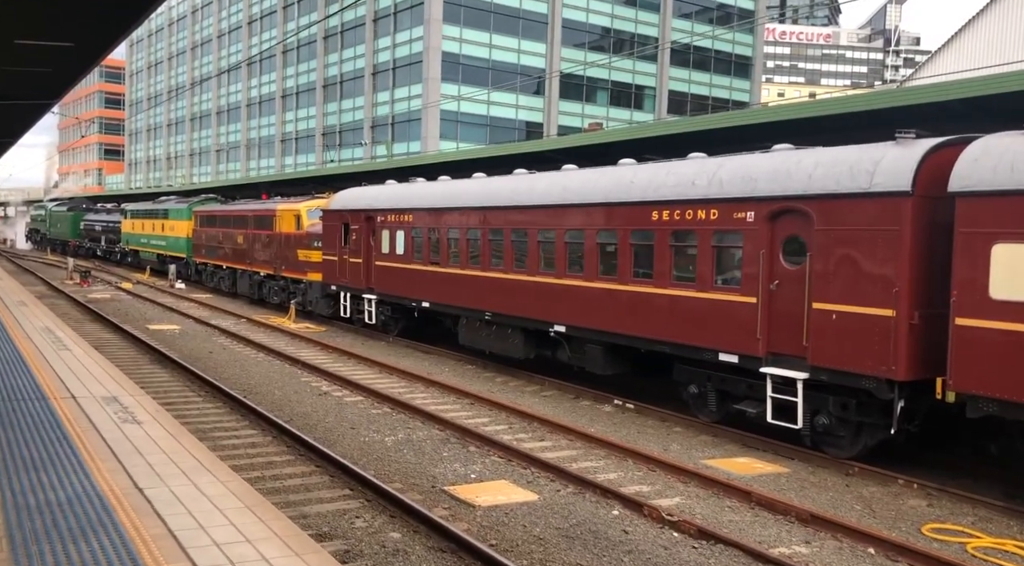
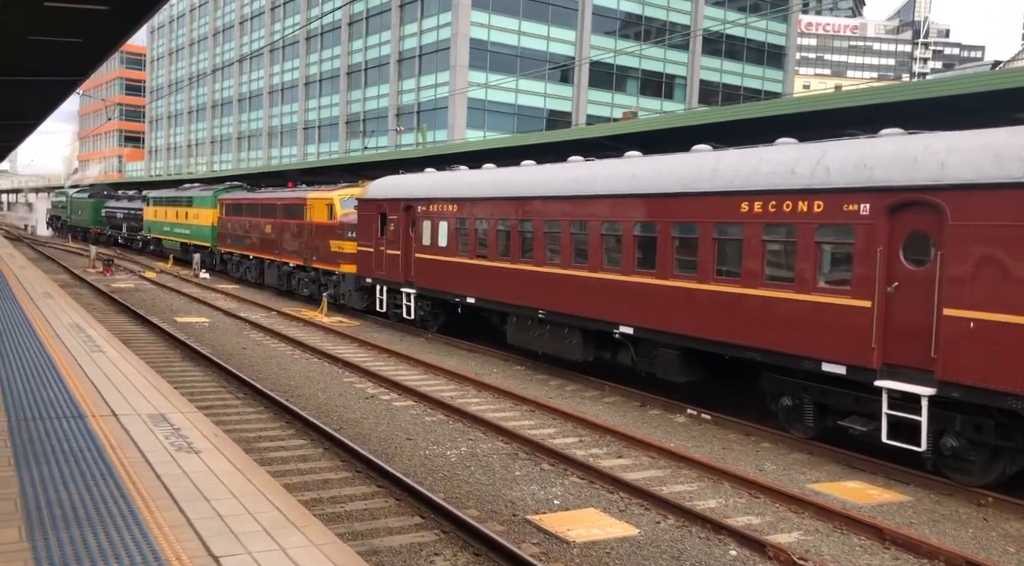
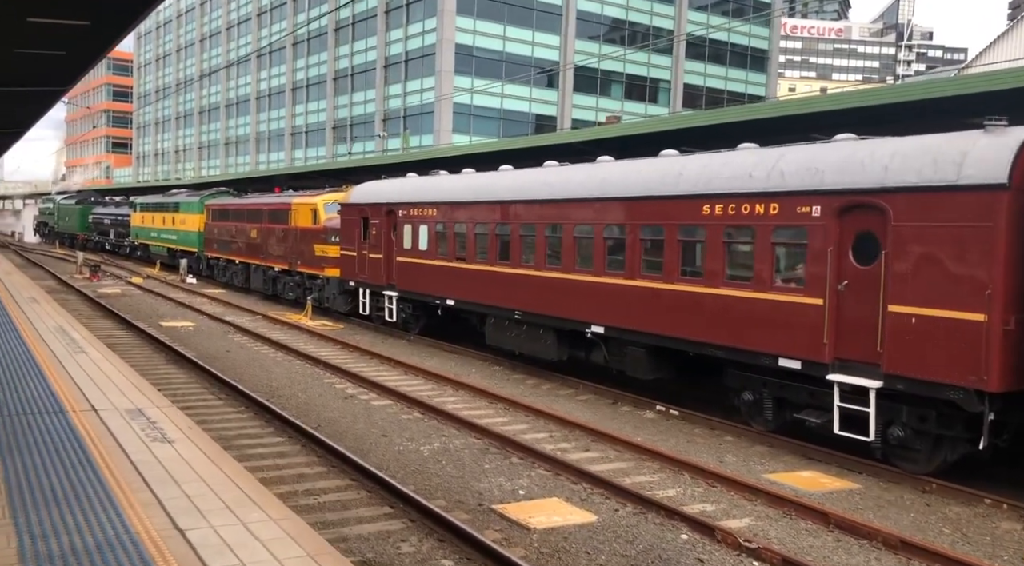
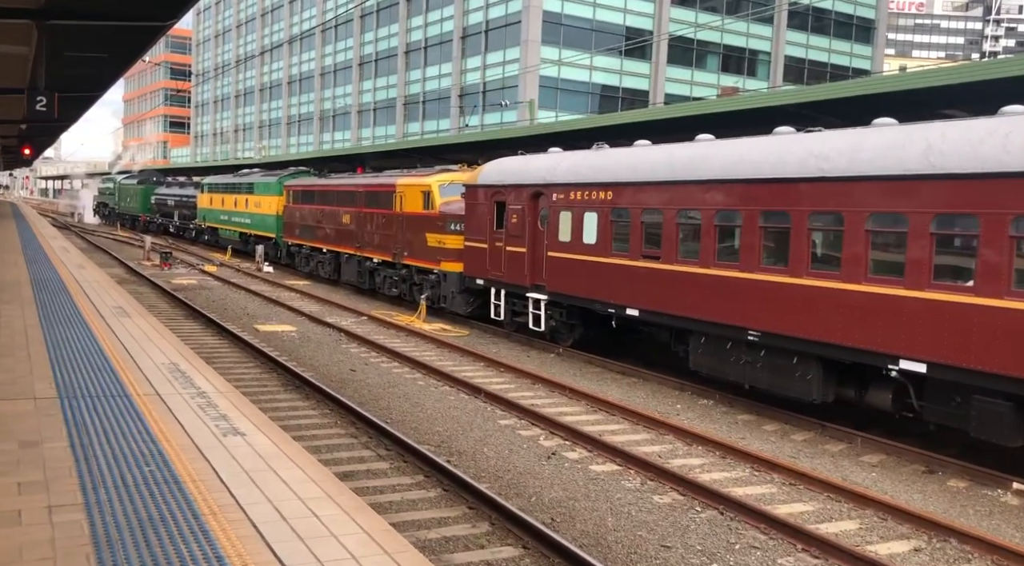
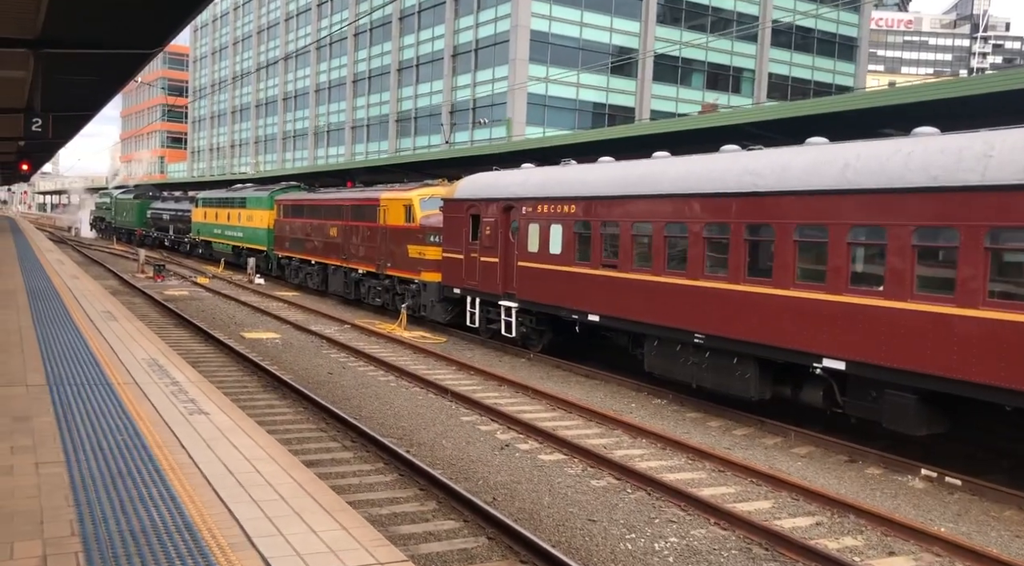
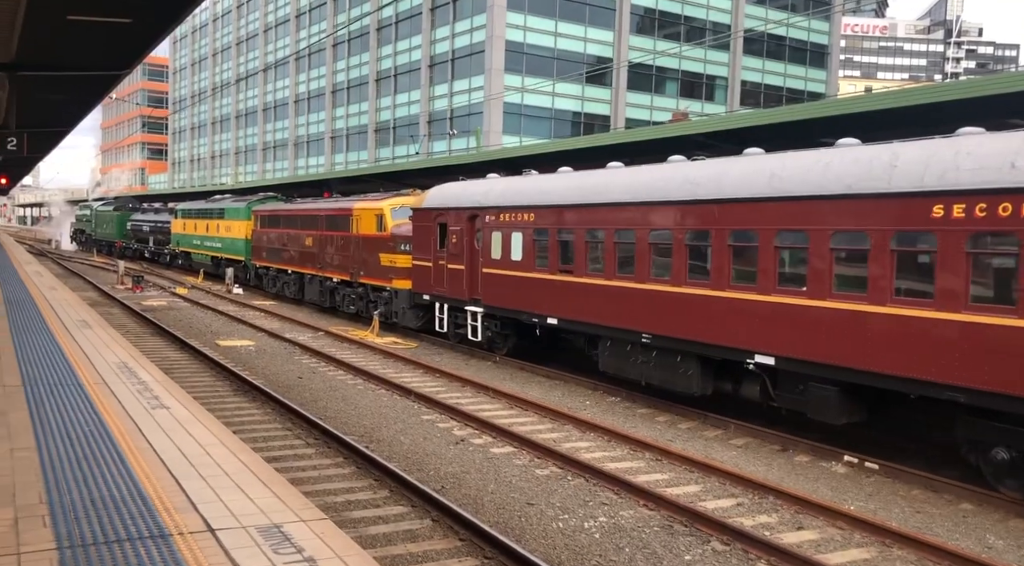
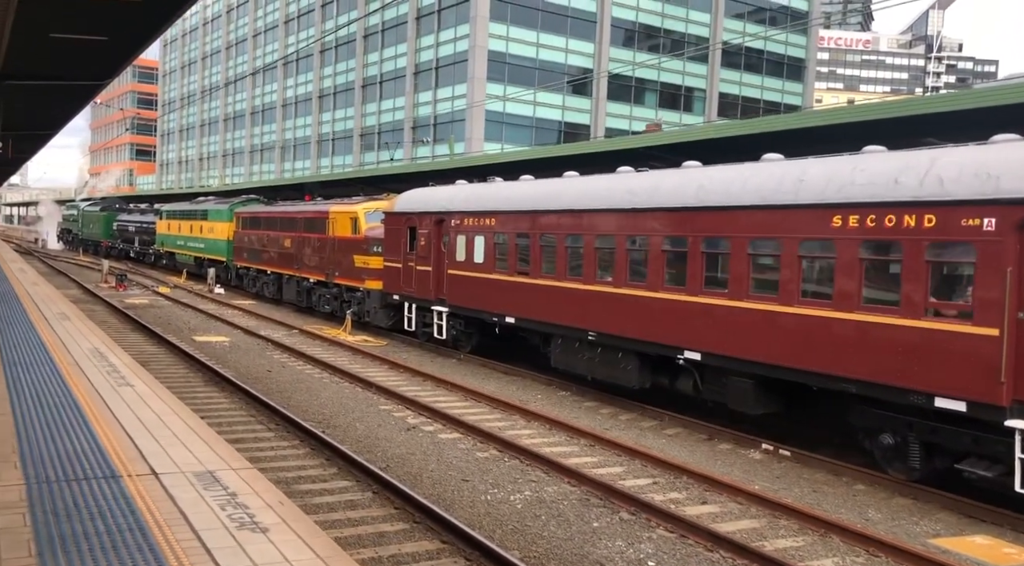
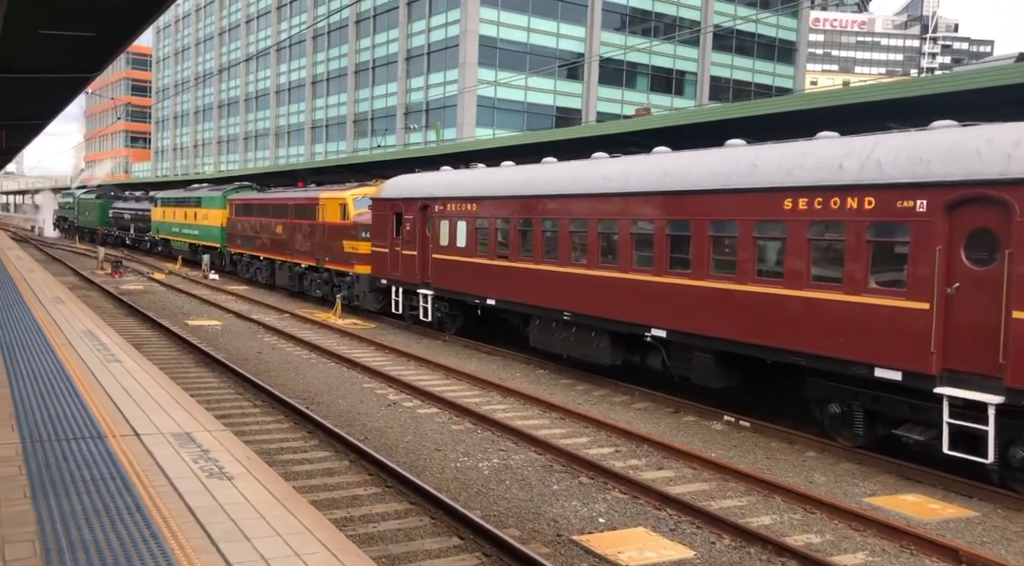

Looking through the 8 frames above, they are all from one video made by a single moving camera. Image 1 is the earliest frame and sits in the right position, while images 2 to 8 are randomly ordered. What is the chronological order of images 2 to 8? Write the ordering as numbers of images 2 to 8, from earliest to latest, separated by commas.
3, 2, 8, 7, 6, 5, 4
